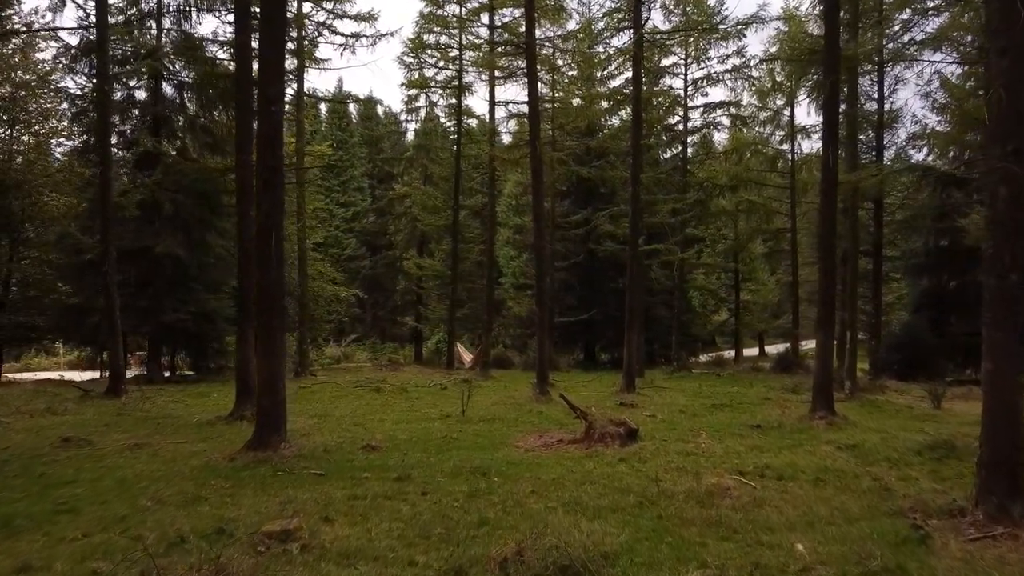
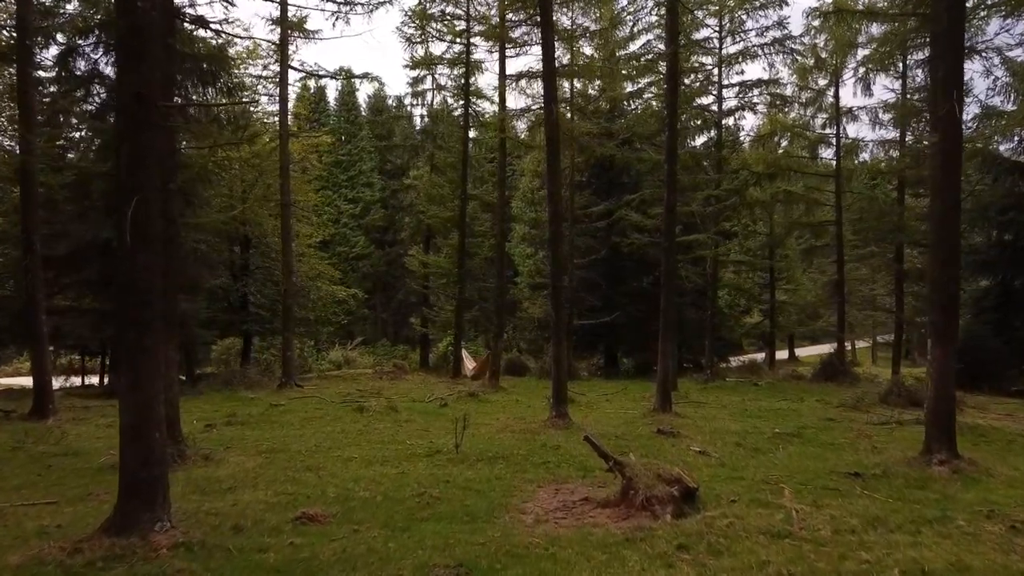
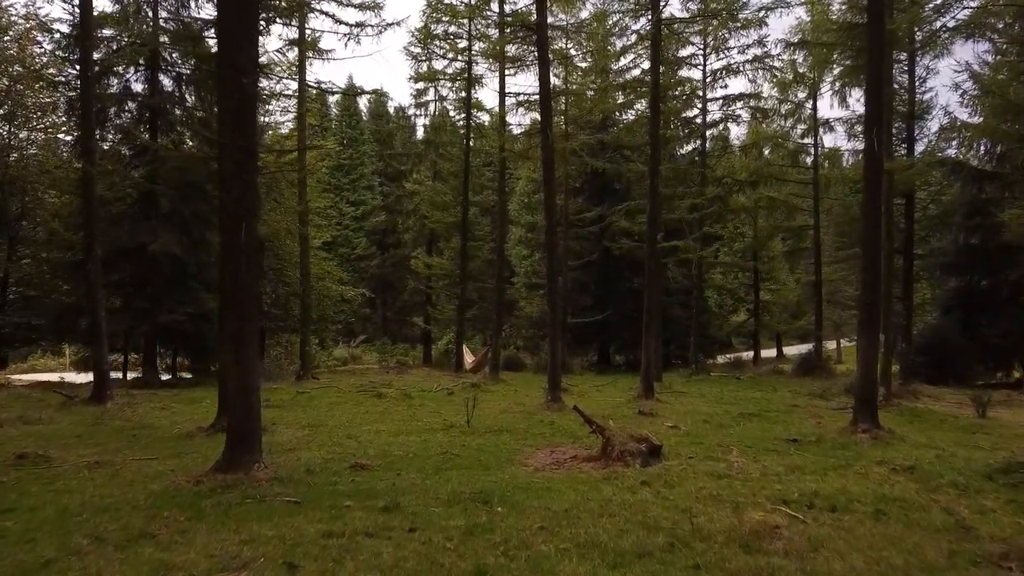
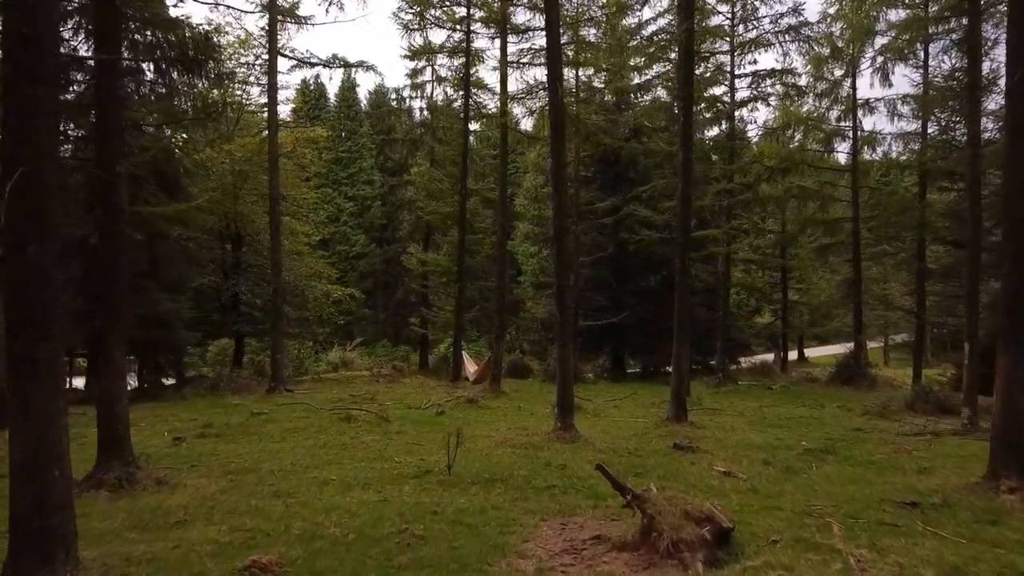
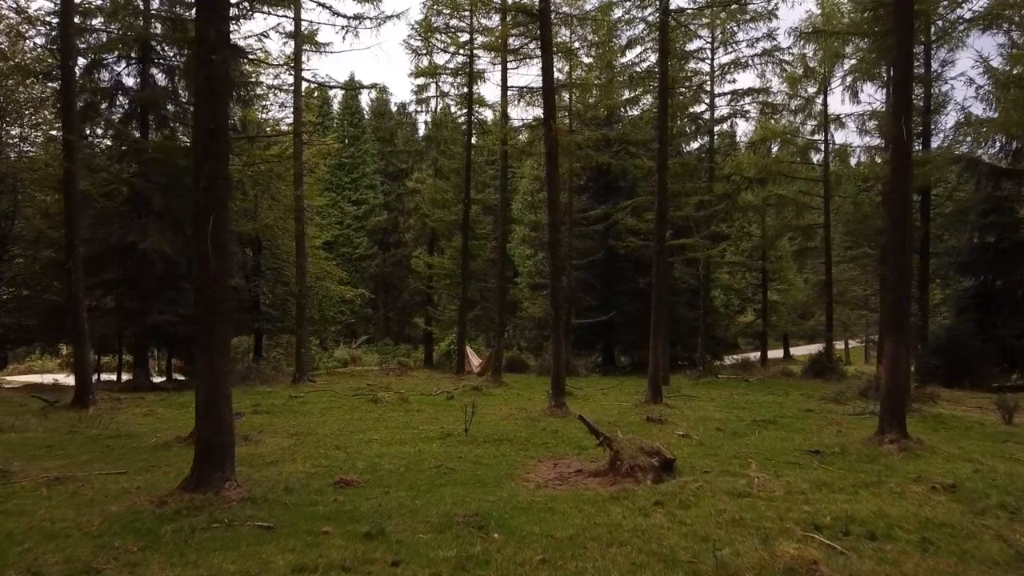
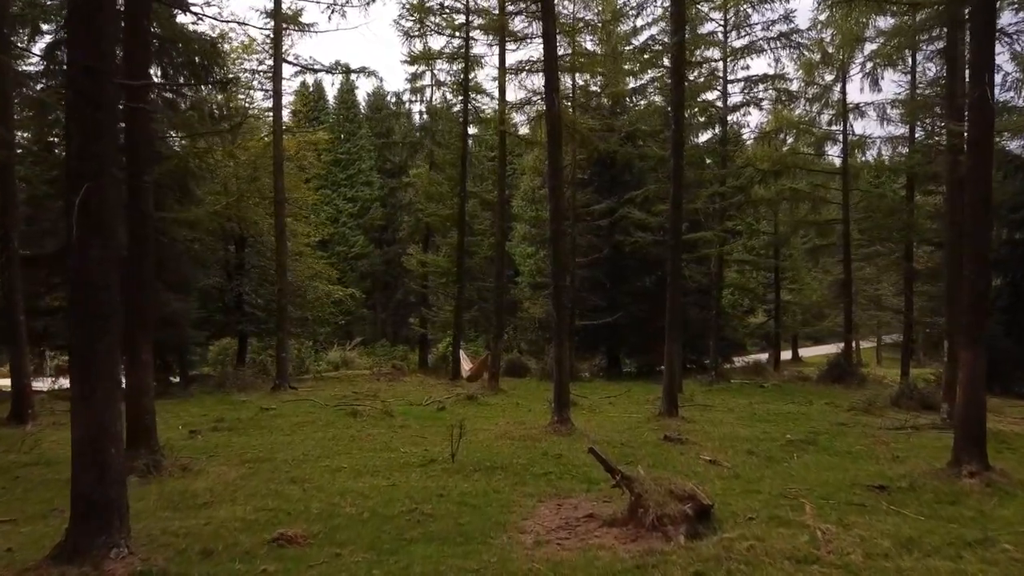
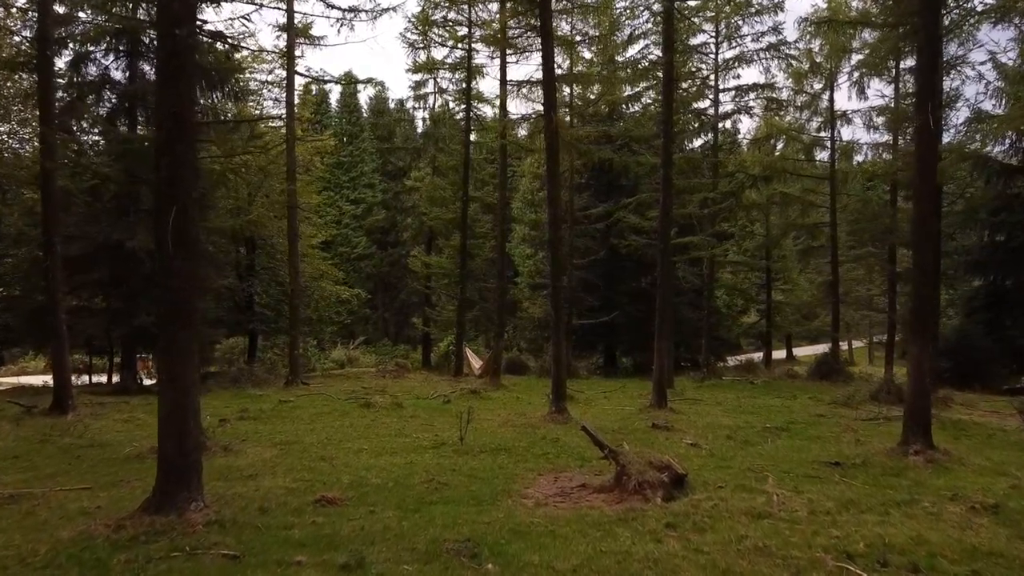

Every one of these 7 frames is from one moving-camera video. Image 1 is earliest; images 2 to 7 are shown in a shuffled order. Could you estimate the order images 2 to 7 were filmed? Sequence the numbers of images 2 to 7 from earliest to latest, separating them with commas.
3, 5, 7, 2, 6, 4
